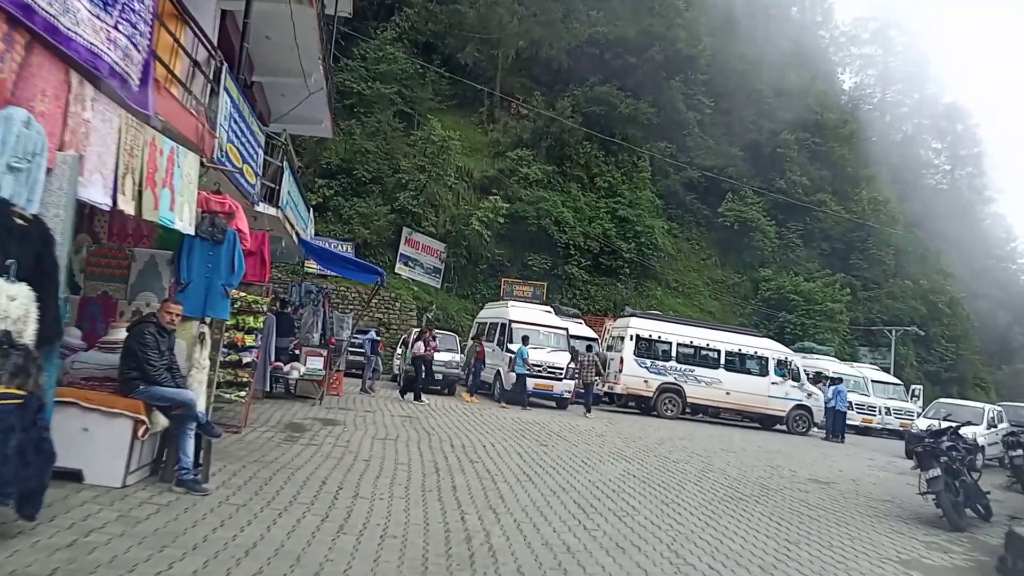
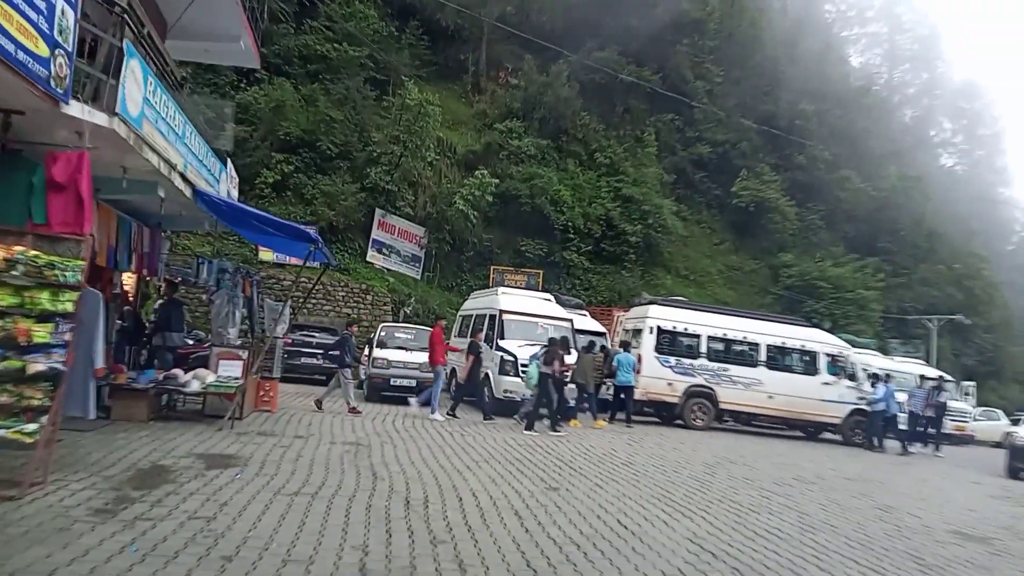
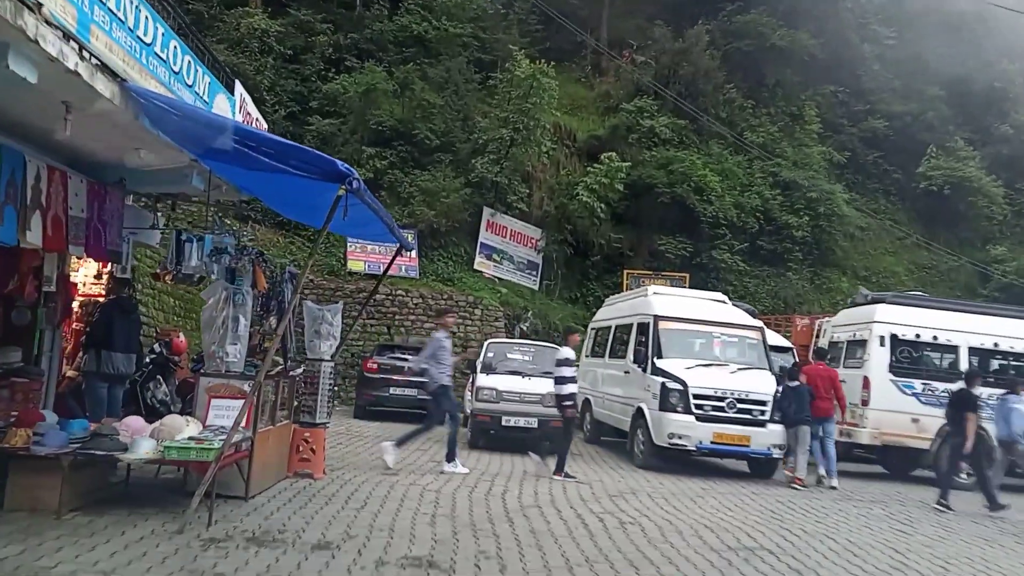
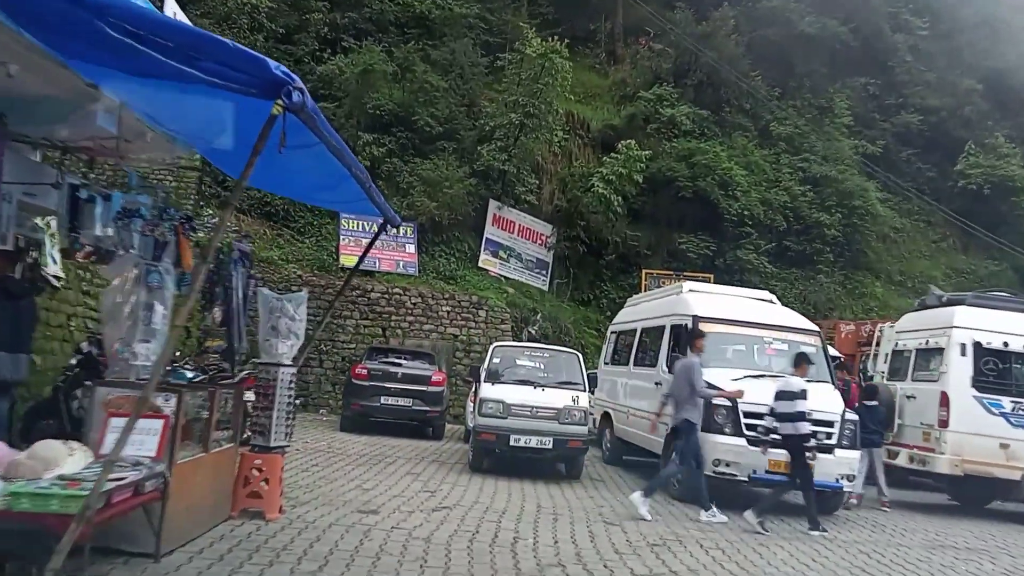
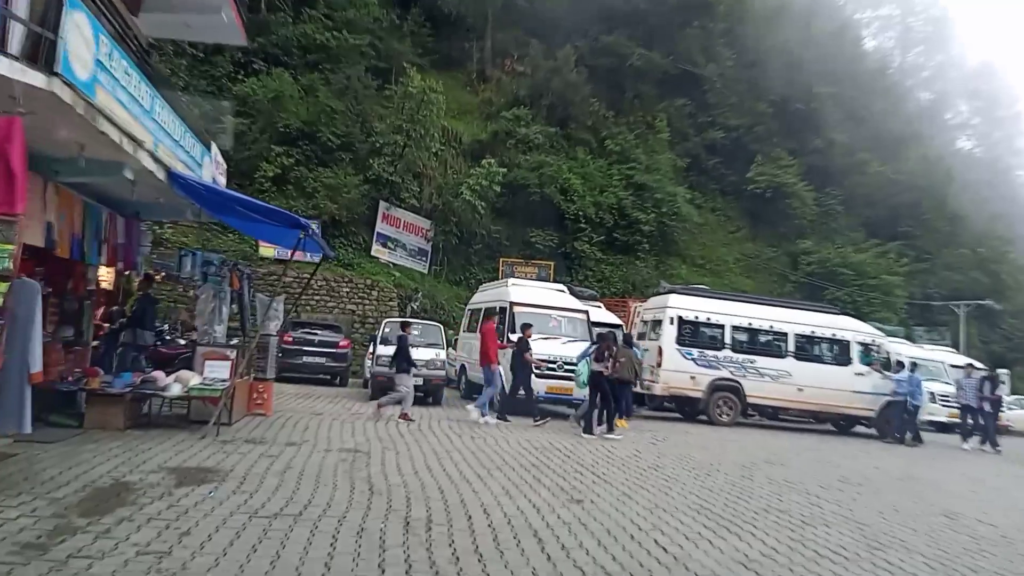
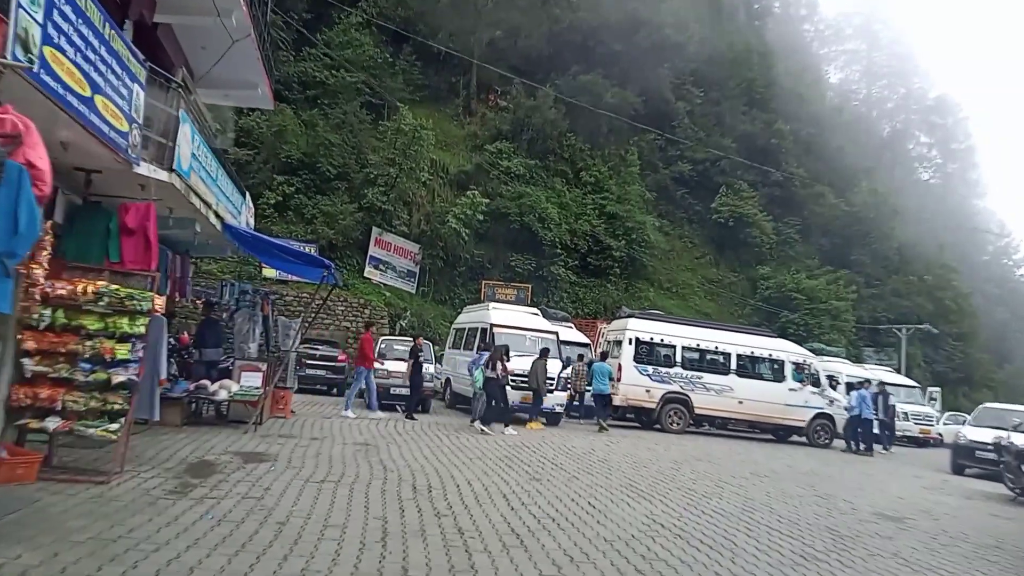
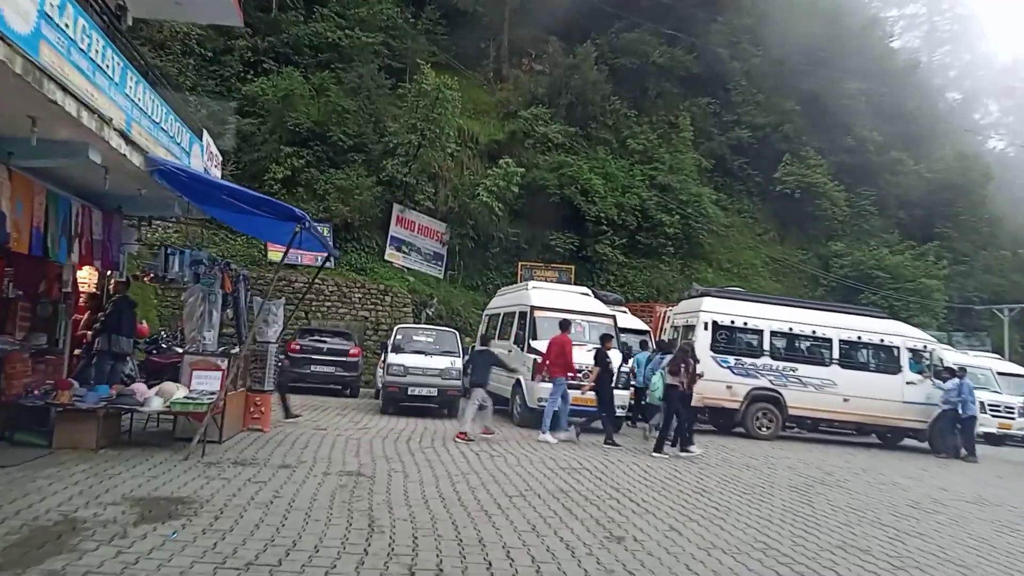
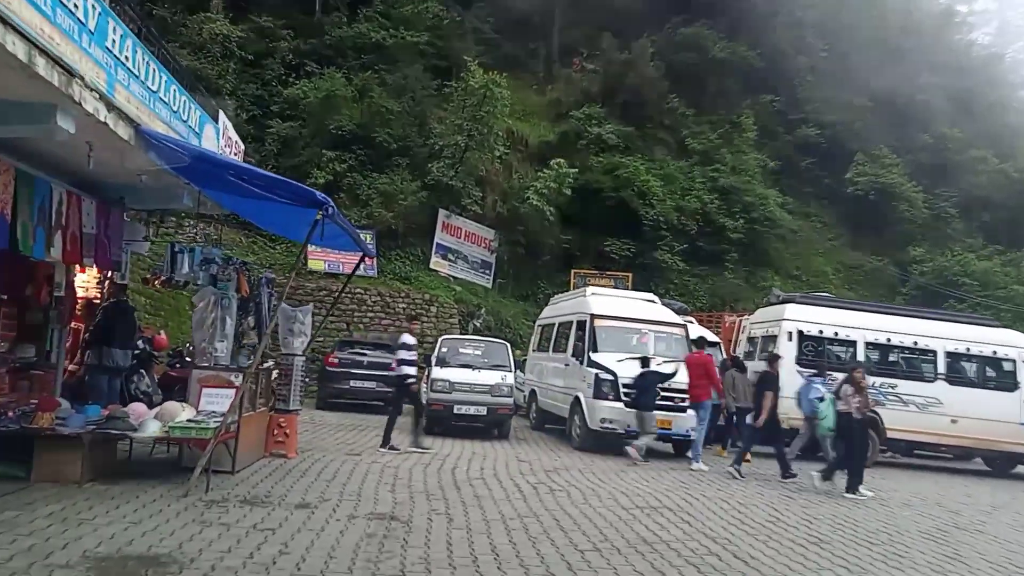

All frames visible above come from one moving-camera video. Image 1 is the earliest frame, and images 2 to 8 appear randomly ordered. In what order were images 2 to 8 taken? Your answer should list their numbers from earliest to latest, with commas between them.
6, 2, 5, 7, 8, 3, 4
